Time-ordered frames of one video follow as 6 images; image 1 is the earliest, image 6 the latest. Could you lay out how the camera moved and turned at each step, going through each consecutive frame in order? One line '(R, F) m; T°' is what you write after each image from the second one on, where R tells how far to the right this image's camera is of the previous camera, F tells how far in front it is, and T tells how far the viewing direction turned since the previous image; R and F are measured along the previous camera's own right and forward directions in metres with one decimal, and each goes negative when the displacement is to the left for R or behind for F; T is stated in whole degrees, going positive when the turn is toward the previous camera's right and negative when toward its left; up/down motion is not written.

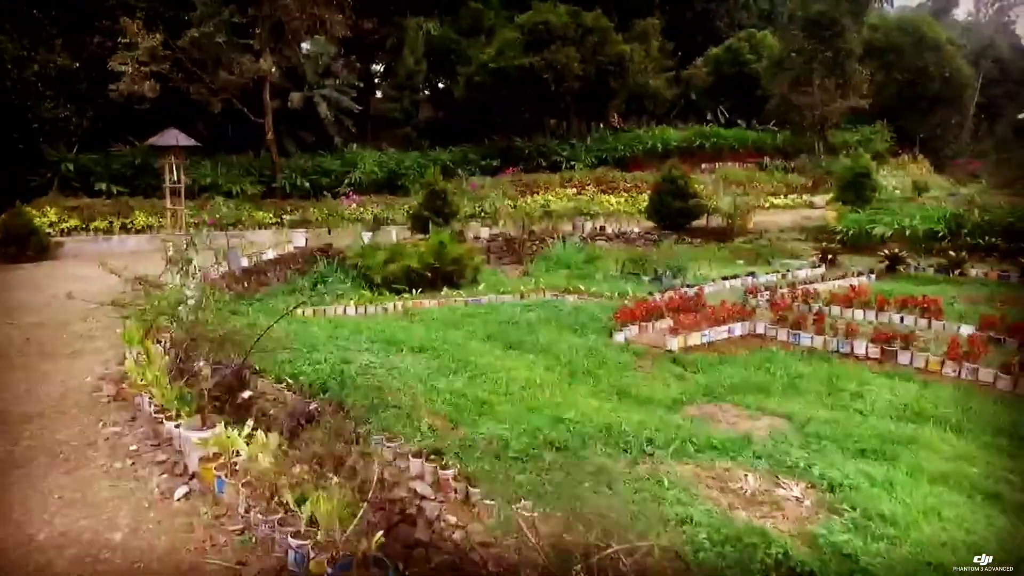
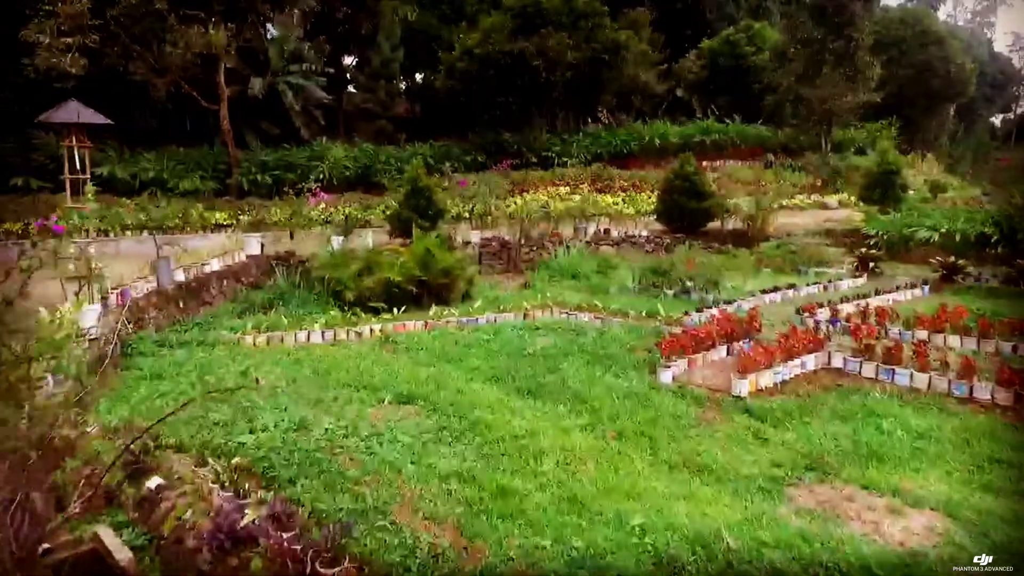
(-0.1, +0.6) m; +2°
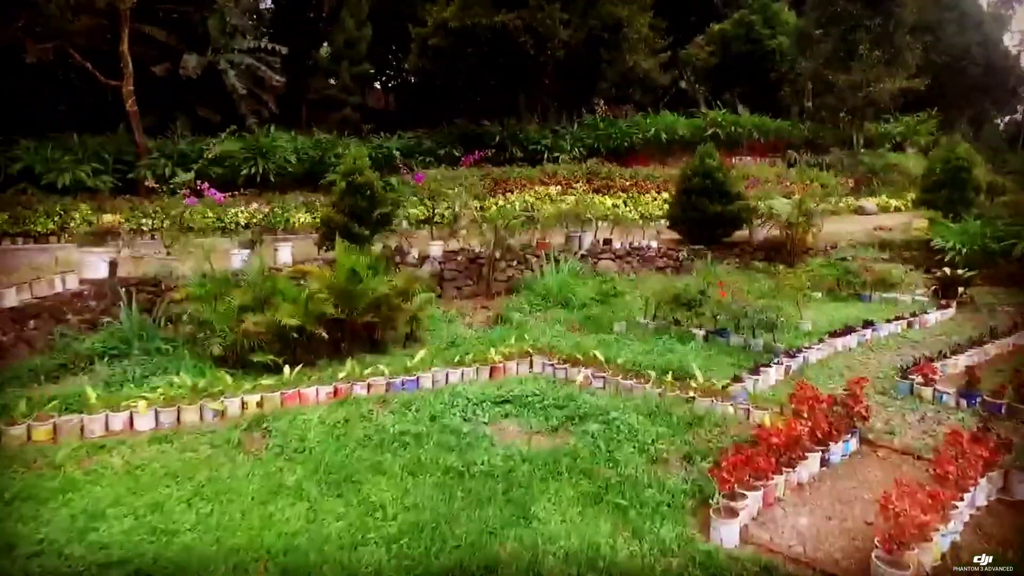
(+0.1, +0.9) m; +1°
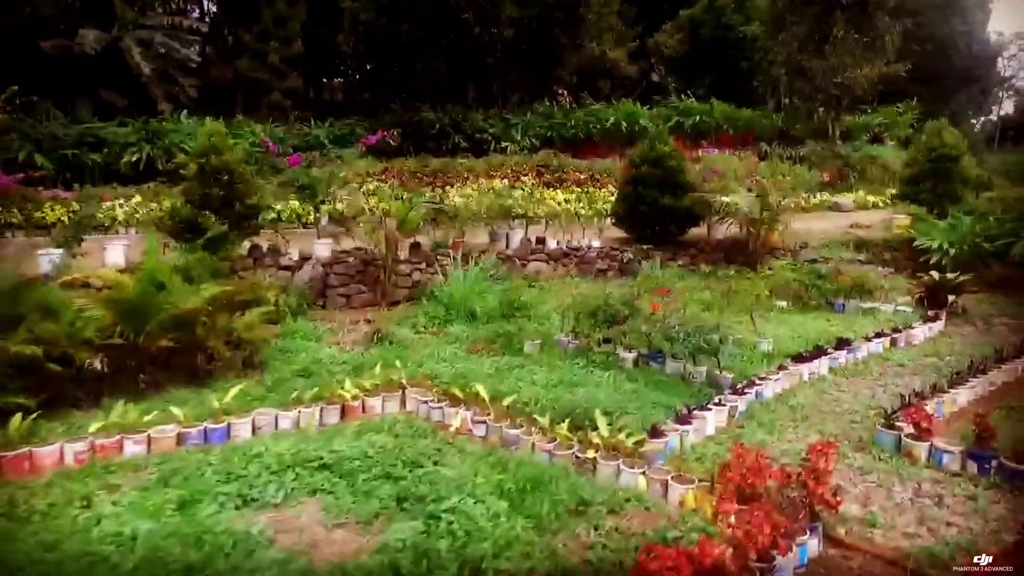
(+0.3, +0.5) m; +2°
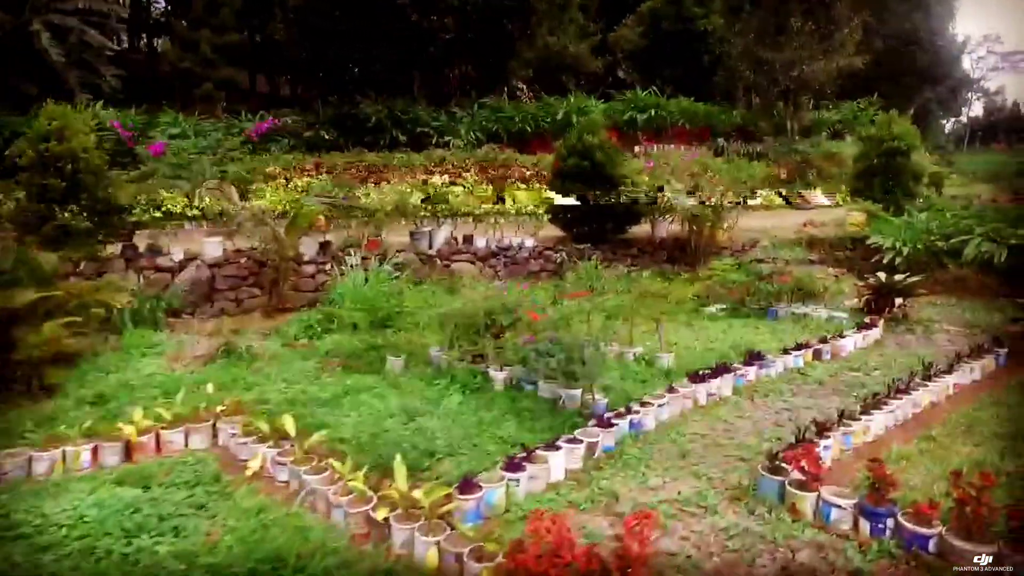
(+0.3, +0.2) m; +1°
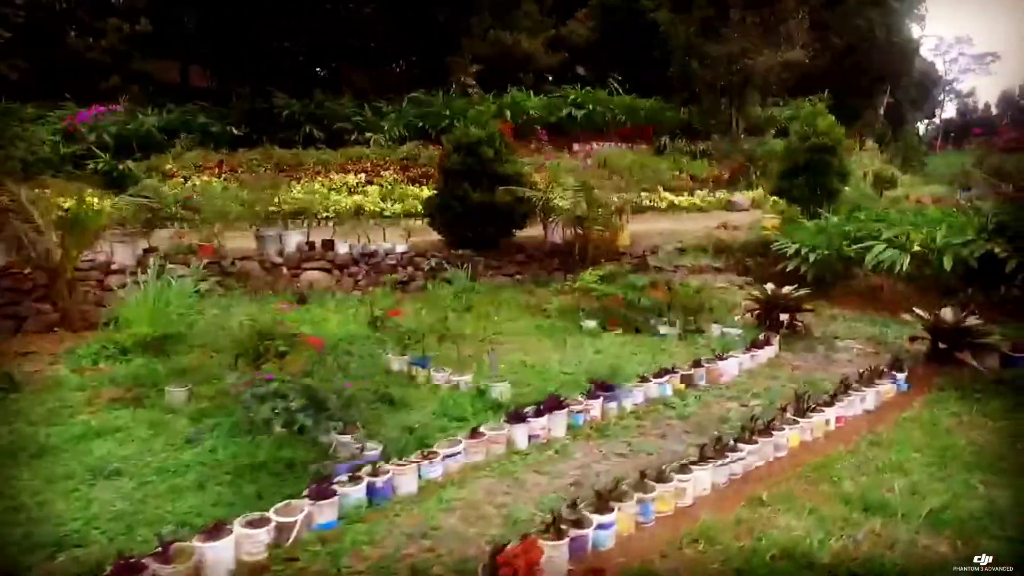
(+0.4, +0.3) m; +1°
